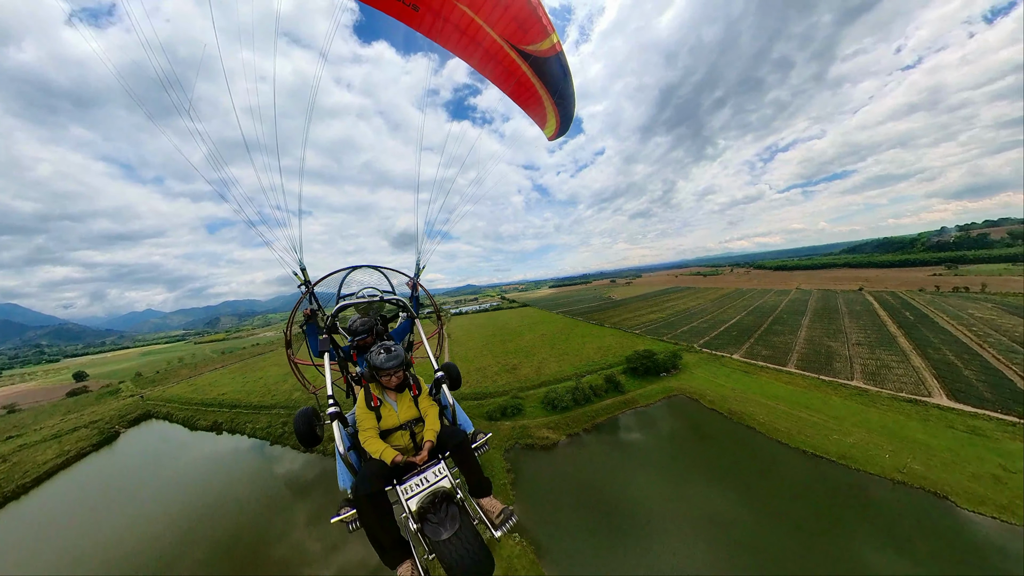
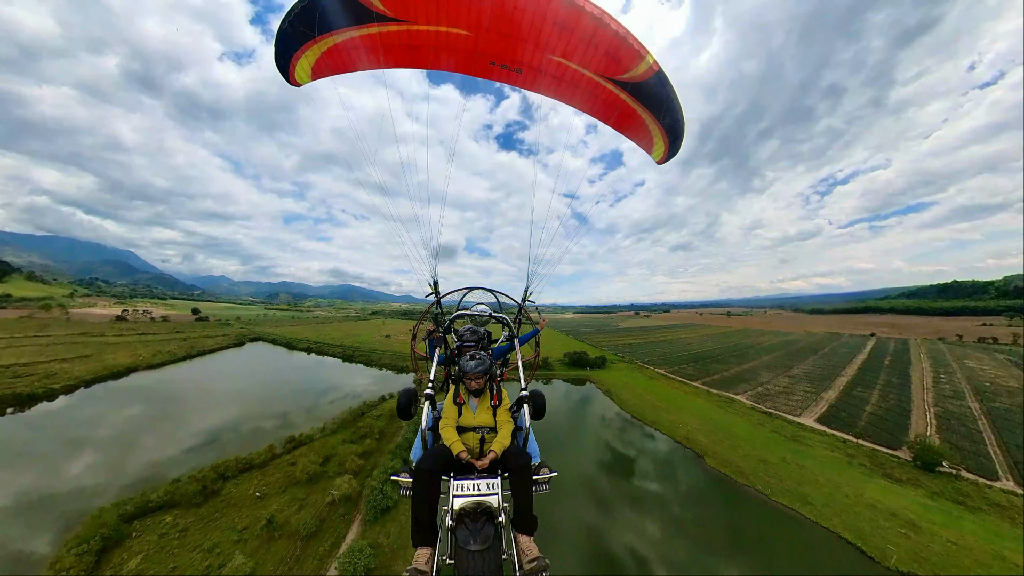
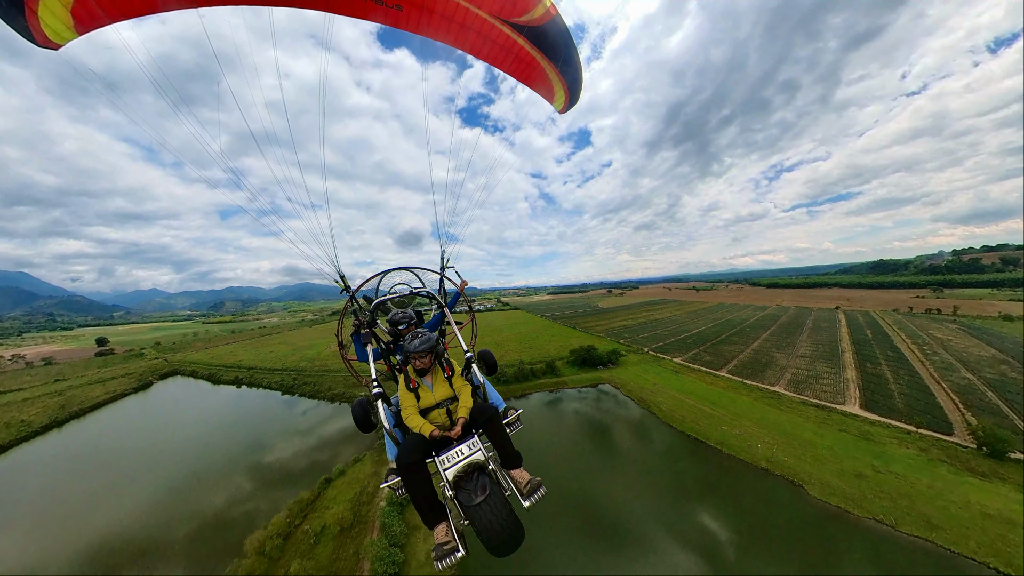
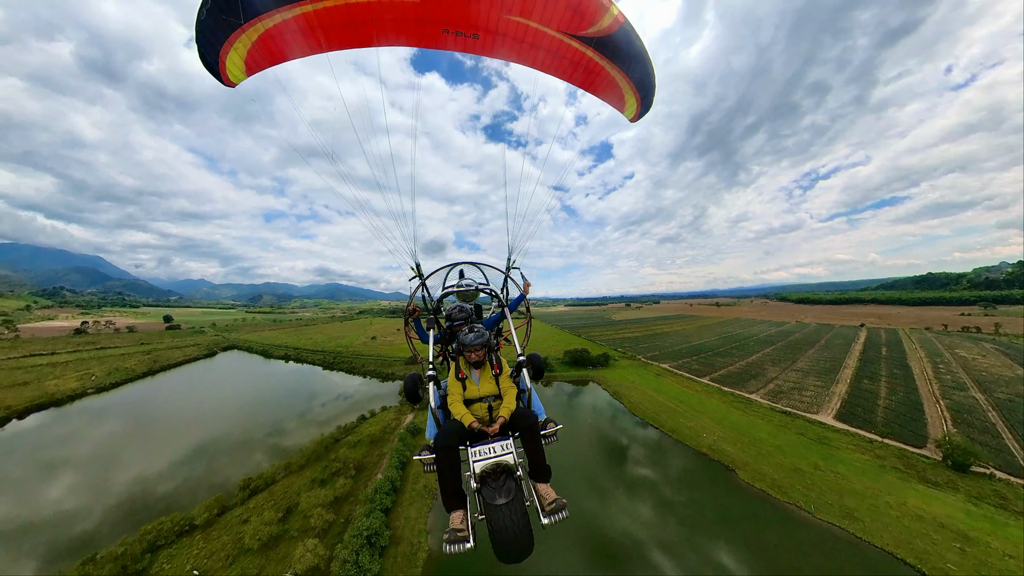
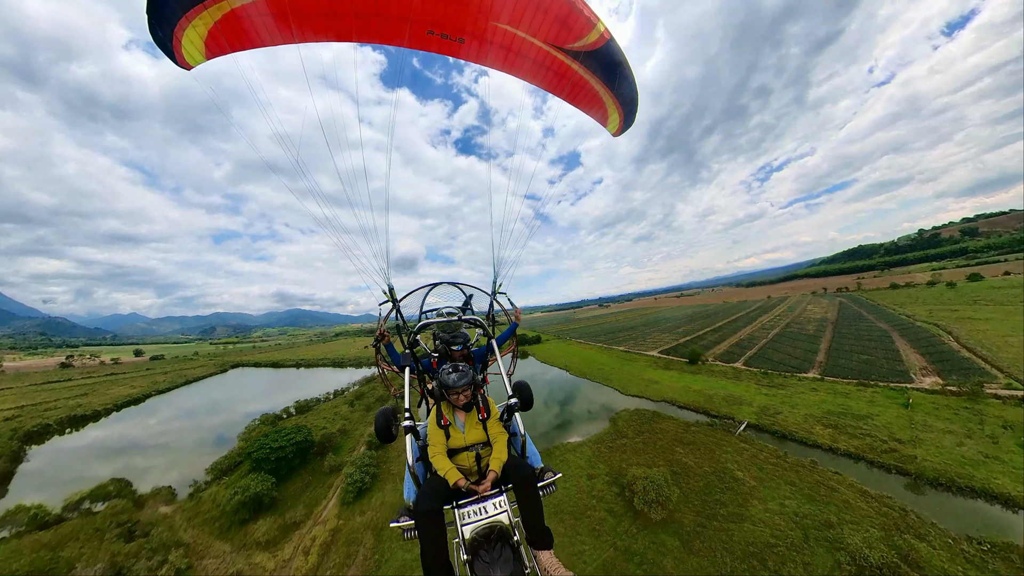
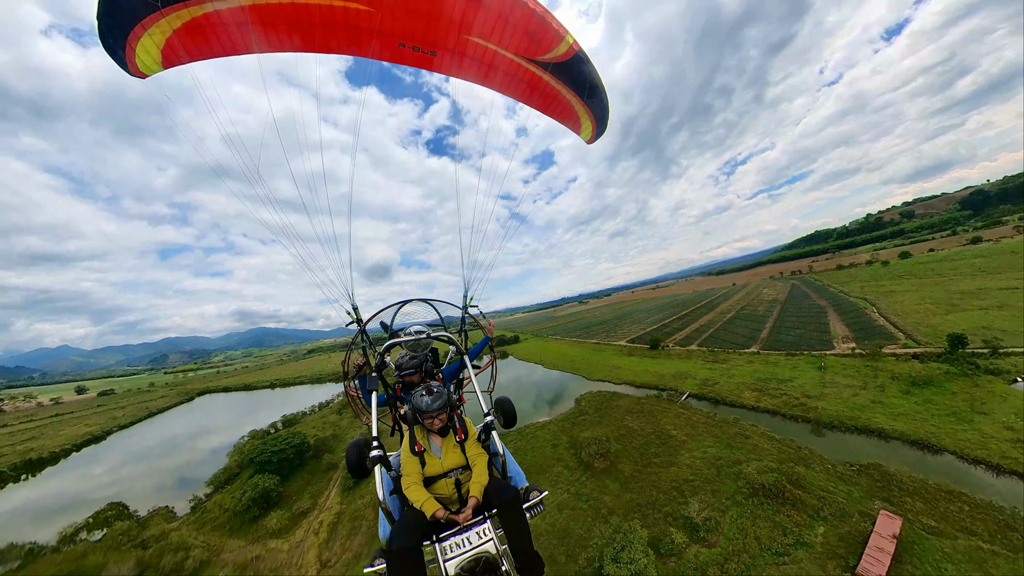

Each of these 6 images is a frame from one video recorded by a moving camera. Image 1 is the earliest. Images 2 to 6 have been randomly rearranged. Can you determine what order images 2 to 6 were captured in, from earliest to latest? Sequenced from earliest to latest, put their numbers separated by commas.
3, 4, 2, 5, 6
